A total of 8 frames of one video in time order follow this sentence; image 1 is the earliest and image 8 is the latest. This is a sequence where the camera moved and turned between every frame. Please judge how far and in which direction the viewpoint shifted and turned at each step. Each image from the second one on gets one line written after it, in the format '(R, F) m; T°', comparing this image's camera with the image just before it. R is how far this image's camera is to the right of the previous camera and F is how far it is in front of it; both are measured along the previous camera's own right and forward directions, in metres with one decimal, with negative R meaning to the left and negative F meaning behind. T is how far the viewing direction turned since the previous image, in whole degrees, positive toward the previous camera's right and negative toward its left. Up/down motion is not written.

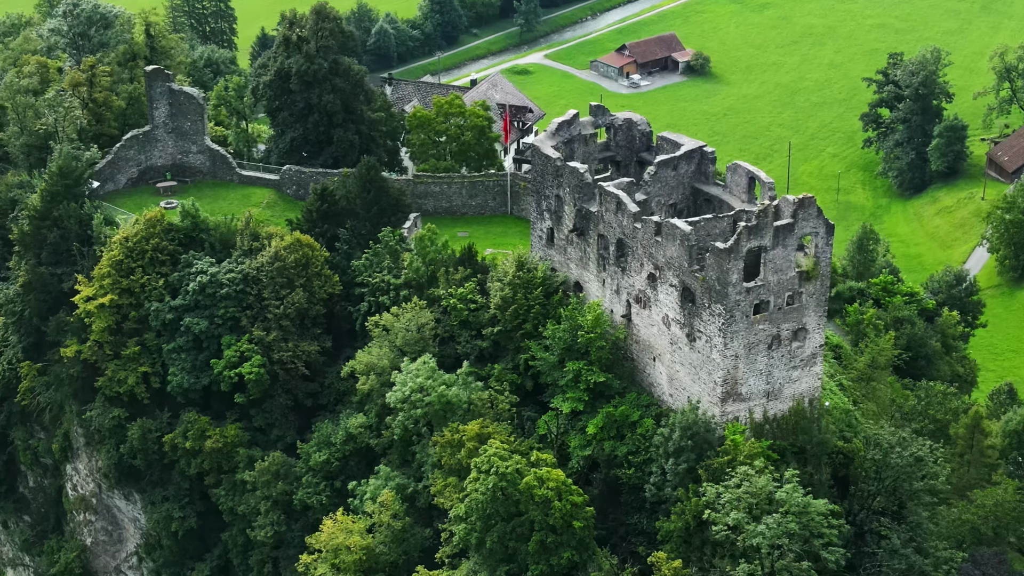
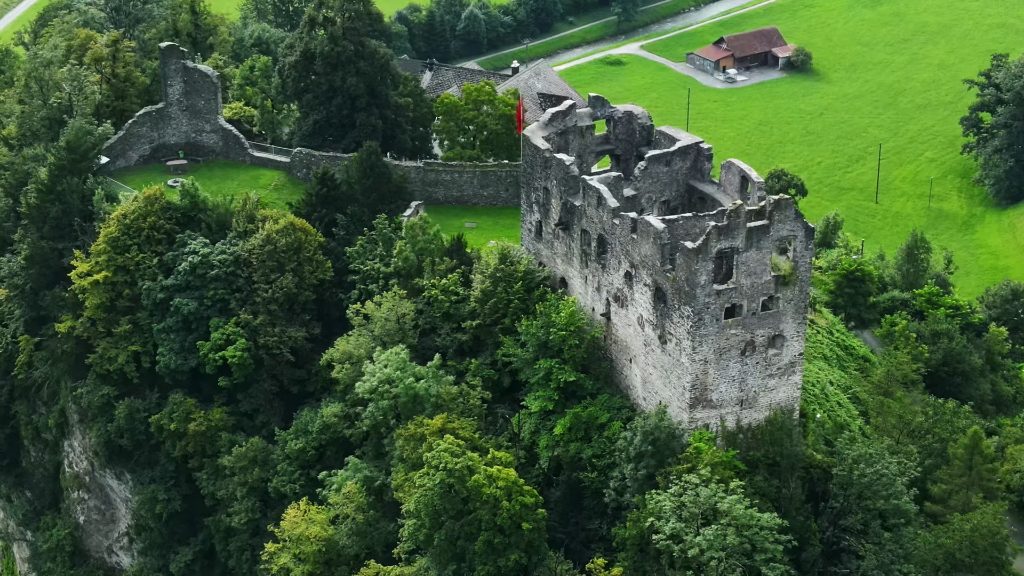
(+4.5, +1.6) m; -4°
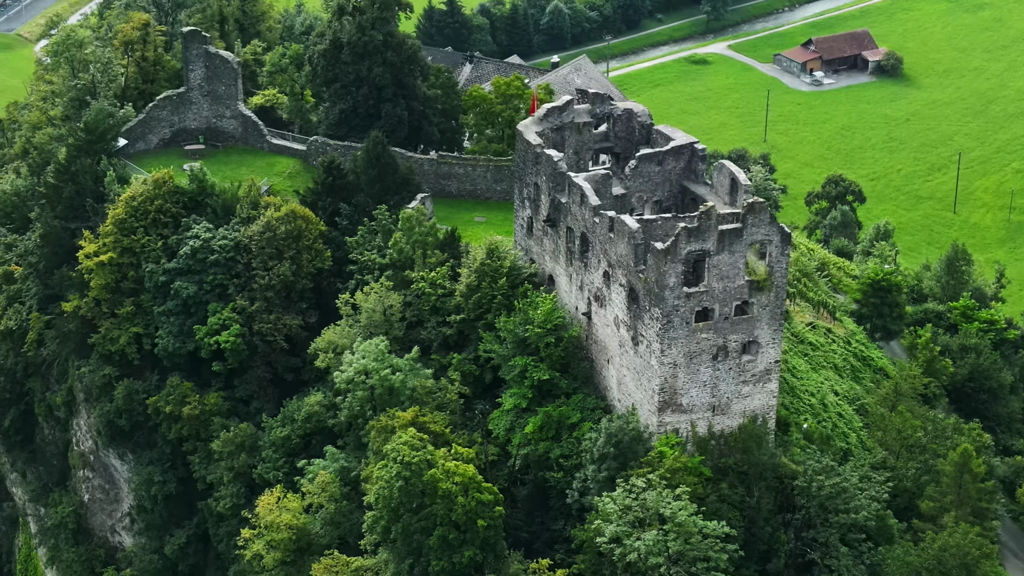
(+3.9, +0.6) m; -4°
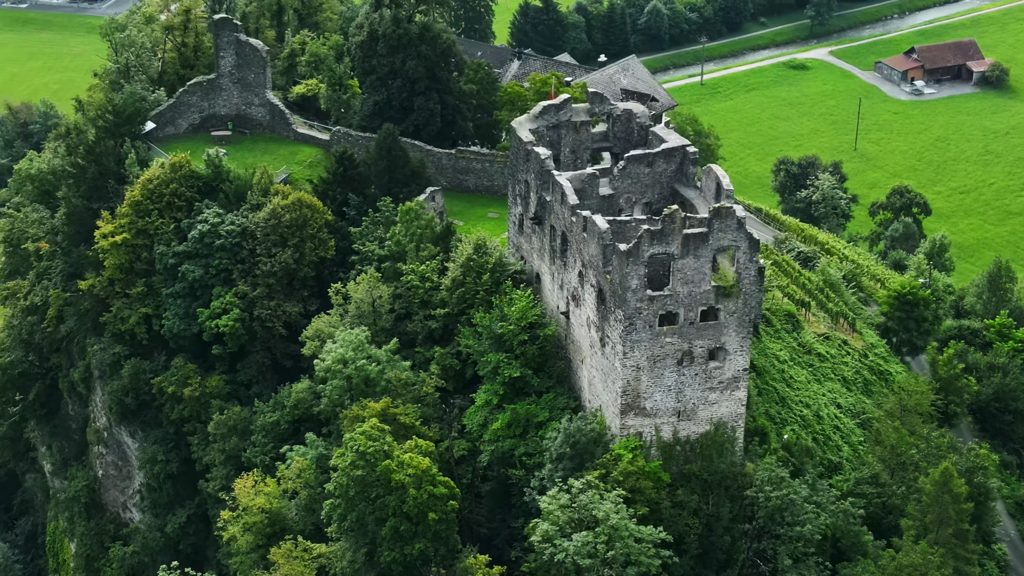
(+4.4, +0.1) m; -4°
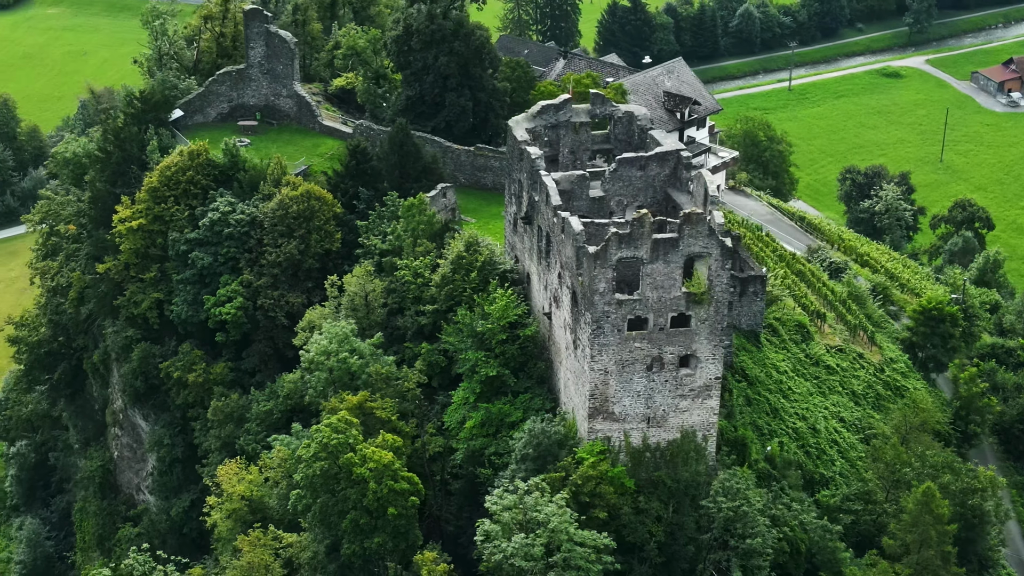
(+4.0, +0.3) m; -4°
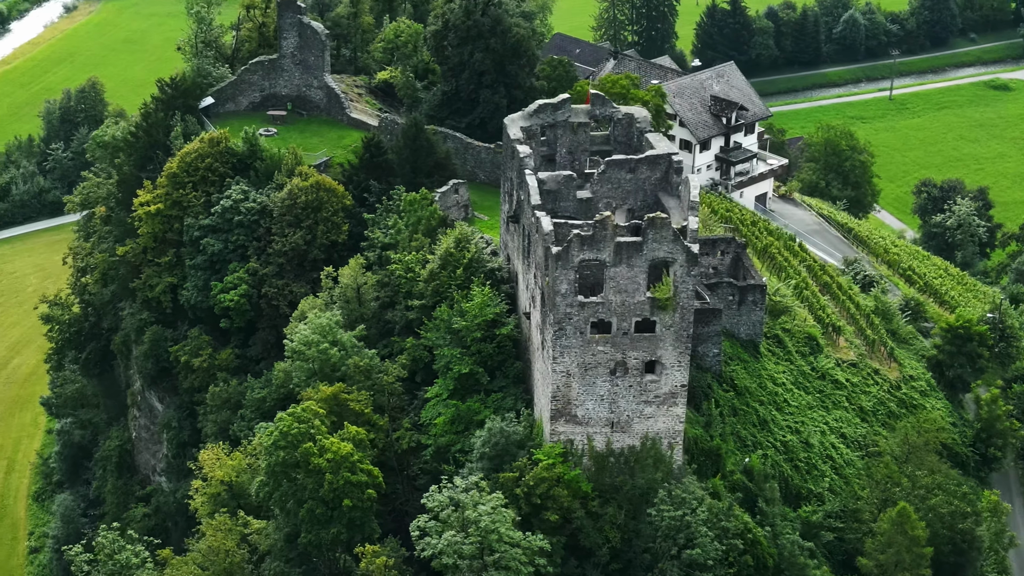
(+4.4, +0.4) m; -4°
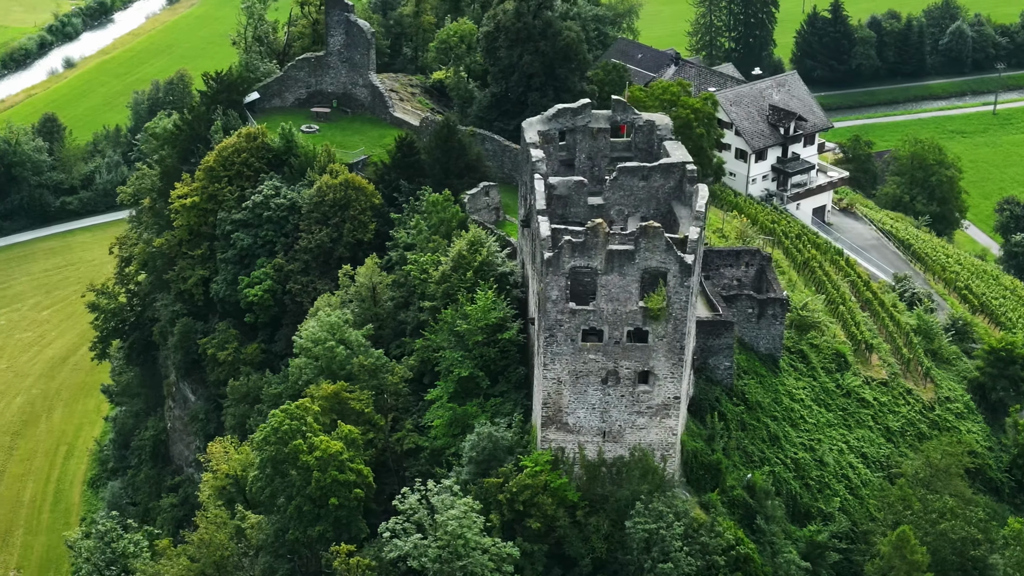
(+3.4, +0.5) m; -4°
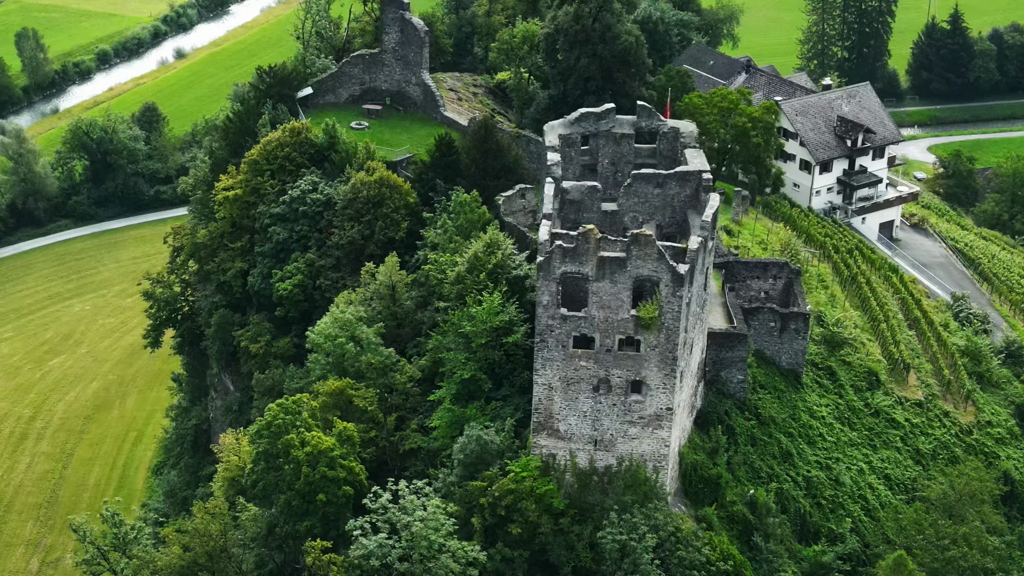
(+3.8, +0.5) m; -5°
